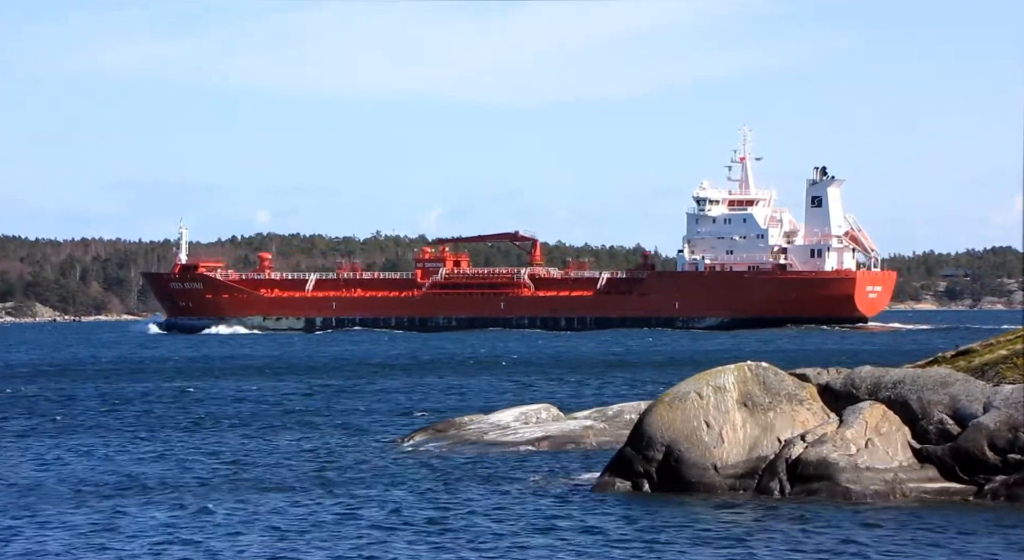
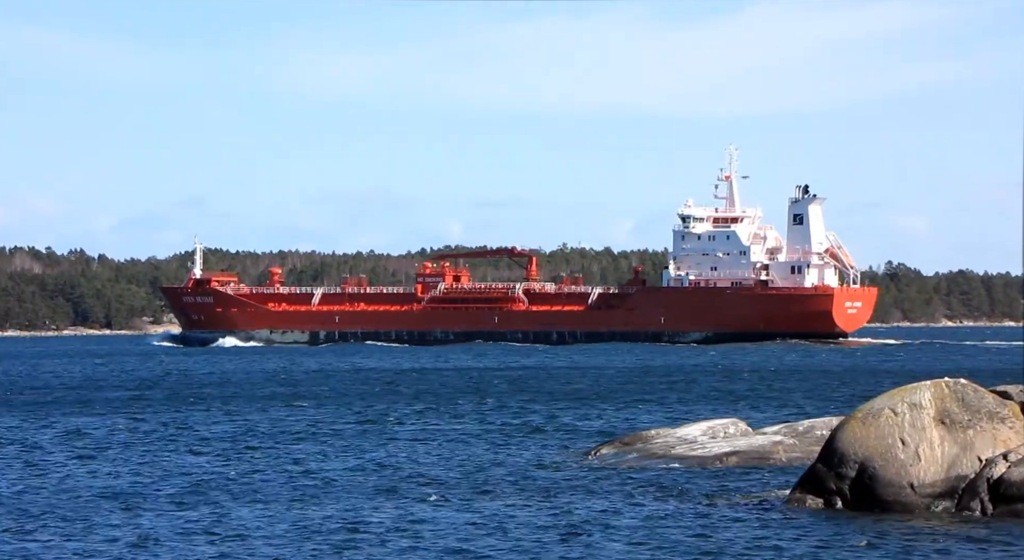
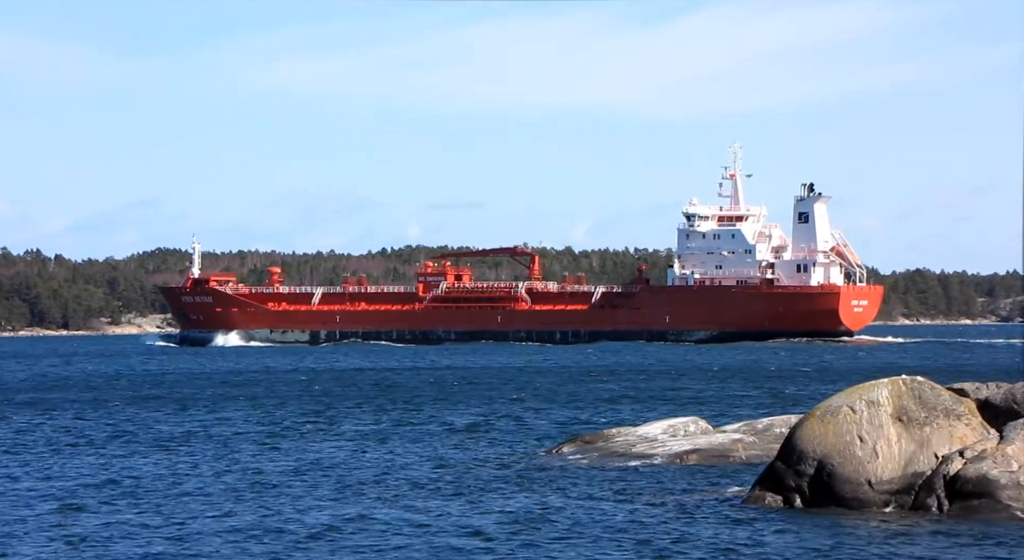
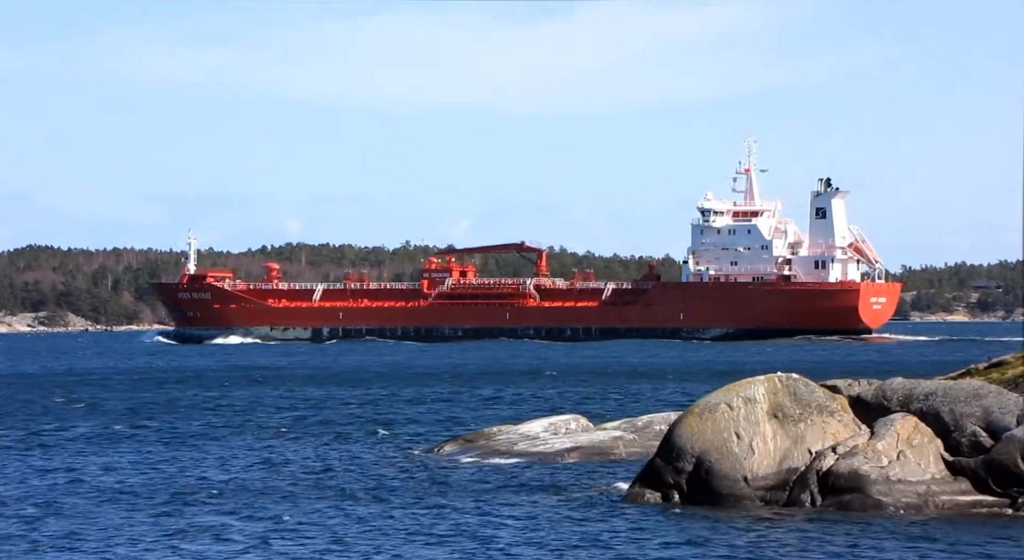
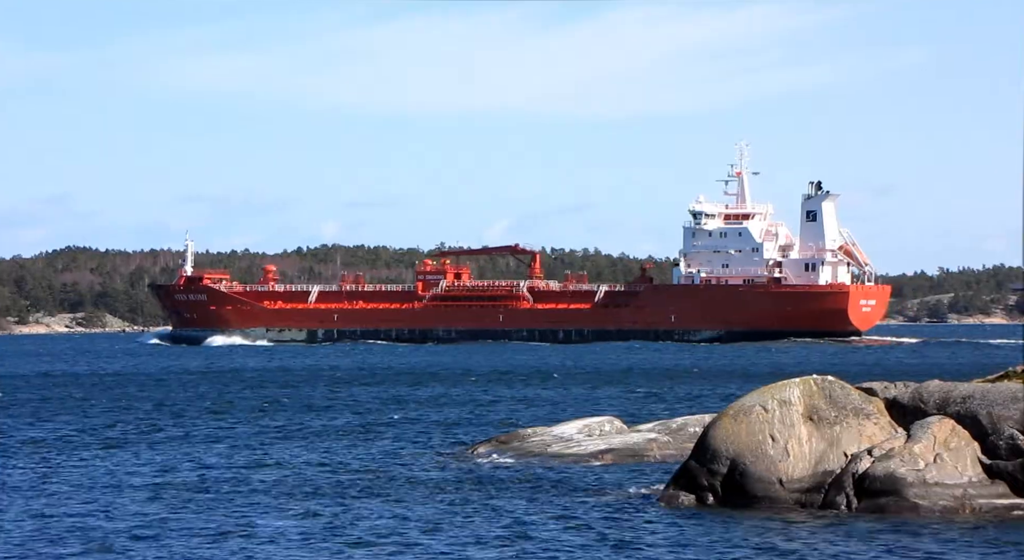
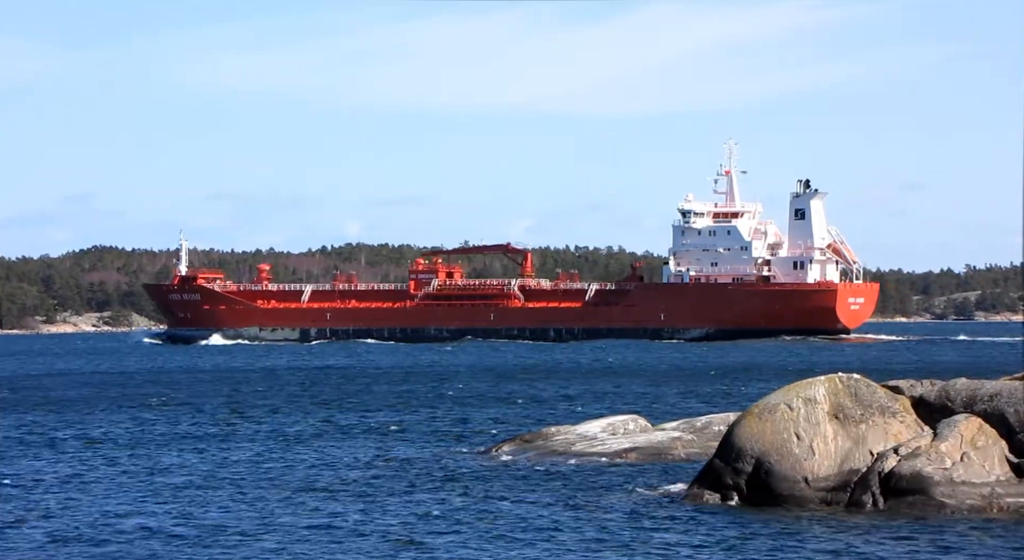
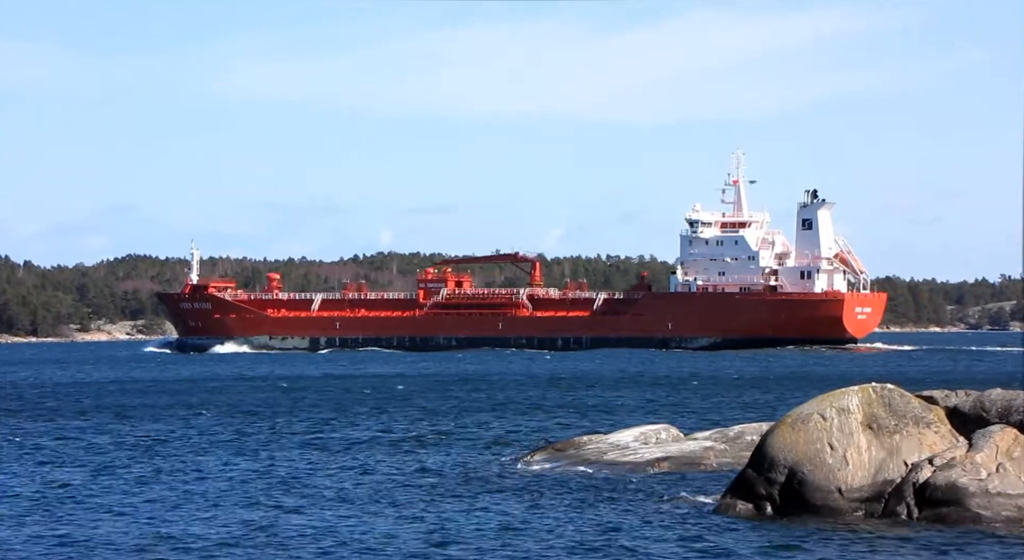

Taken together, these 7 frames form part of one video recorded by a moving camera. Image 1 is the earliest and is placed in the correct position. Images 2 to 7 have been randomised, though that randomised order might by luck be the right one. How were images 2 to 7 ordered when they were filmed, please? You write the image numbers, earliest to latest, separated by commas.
4, 5, 6, 7, 3, 2
